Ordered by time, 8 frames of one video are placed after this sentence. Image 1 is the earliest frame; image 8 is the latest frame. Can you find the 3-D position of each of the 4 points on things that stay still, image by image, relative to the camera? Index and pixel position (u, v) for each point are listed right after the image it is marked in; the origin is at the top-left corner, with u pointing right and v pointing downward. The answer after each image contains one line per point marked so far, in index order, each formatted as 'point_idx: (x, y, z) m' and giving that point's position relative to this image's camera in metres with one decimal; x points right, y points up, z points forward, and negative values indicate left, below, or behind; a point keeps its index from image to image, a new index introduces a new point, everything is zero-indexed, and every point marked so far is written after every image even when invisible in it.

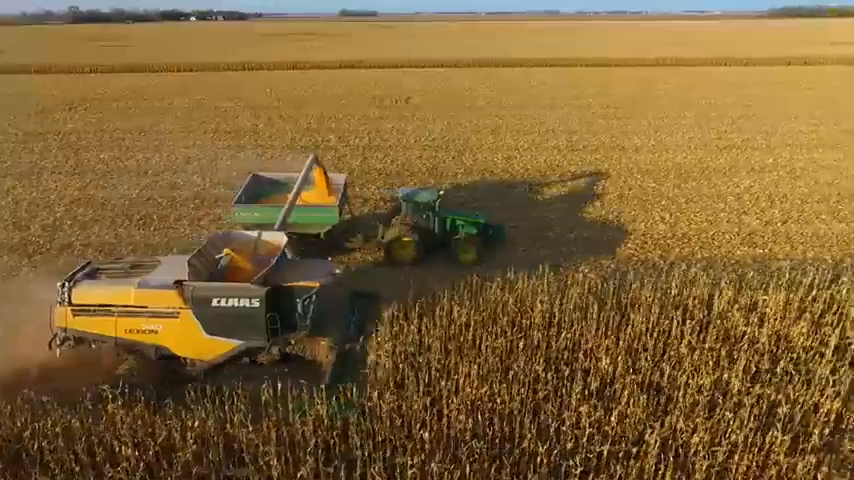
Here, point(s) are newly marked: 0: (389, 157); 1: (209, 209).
0: (-1.3, +3.1, +19.1) m
1: (-5.9, +0.9, +14.3) m
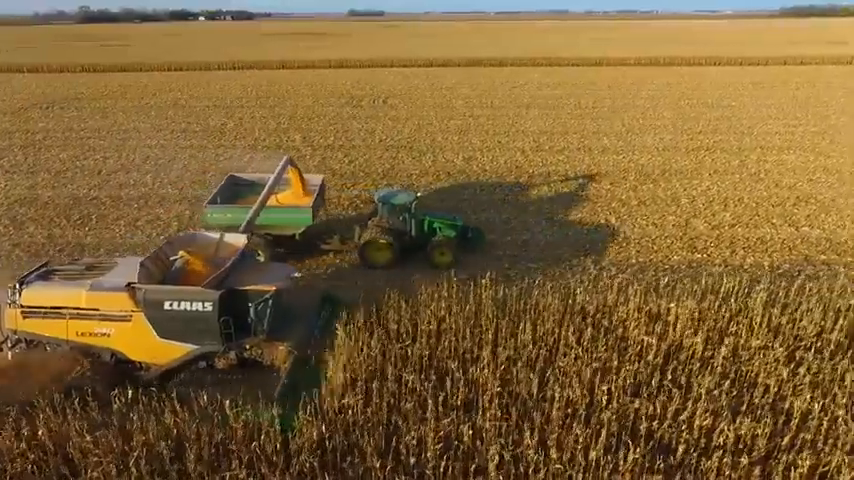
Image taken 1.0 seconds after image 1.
0: (-2.8, +3.1, +18.8) m
1: (-7.5, +0.8, +14.2) m
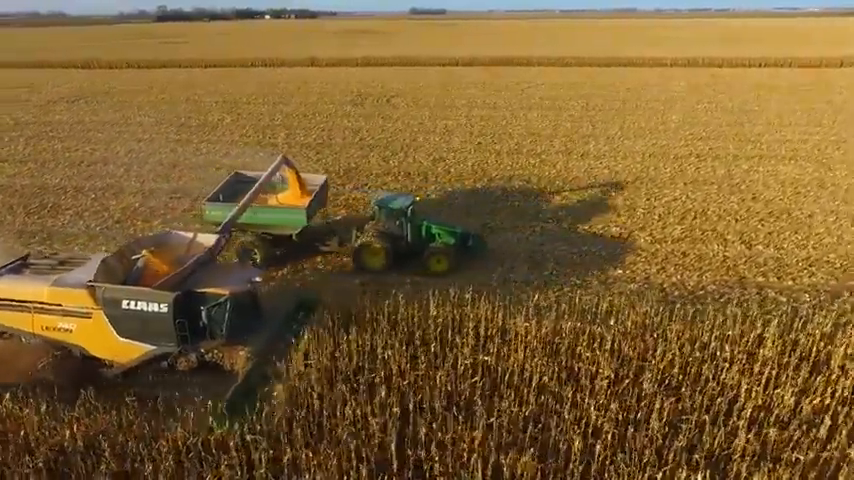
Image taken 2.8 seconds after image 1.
0: (-3.8, +3.1, +18.9) m
1: (-9.1, +1.1, +14.7) m
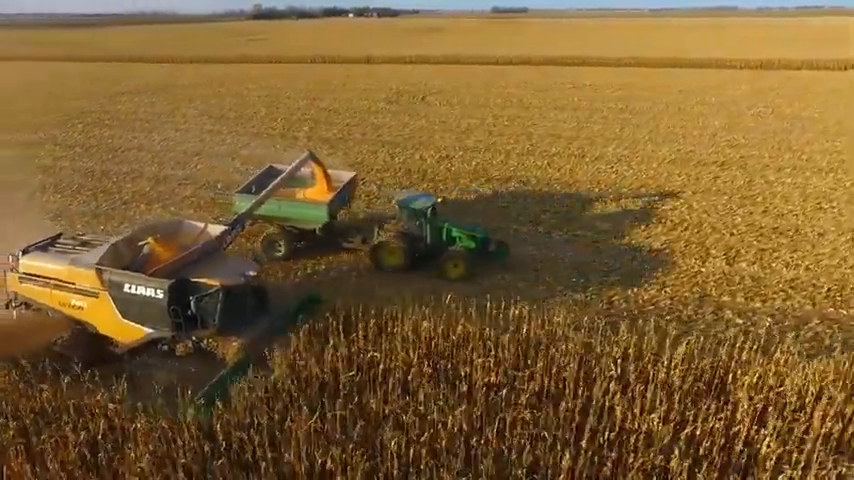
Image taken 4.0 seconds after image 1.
0: (-3.5, +3.4, +19.4) m
1: (-9.3, +1.7, +16.0) m
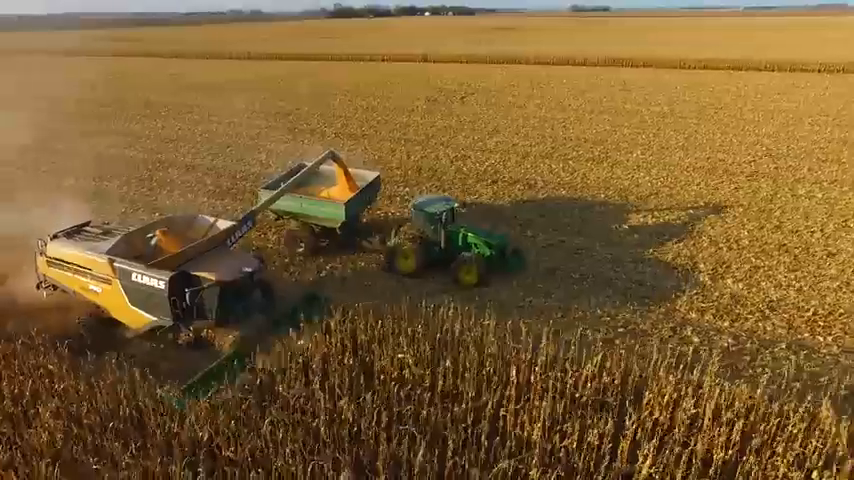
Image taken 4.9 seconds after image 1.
0: (-2.7, +3.7, +20.0) m
1: (-9.0, +2.3, +17.4) m
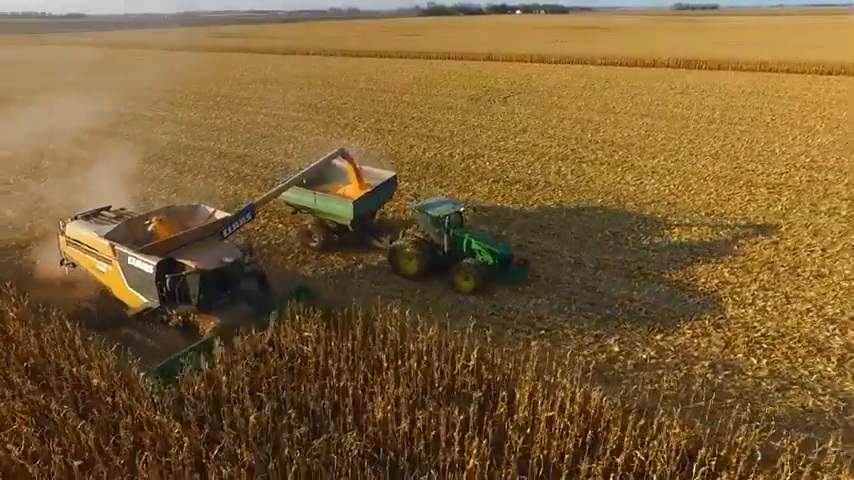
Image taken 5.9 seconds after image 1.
0: (-1.9, +4.0, +20.6) m
1: (-8.6, +3.0, +19.0) m
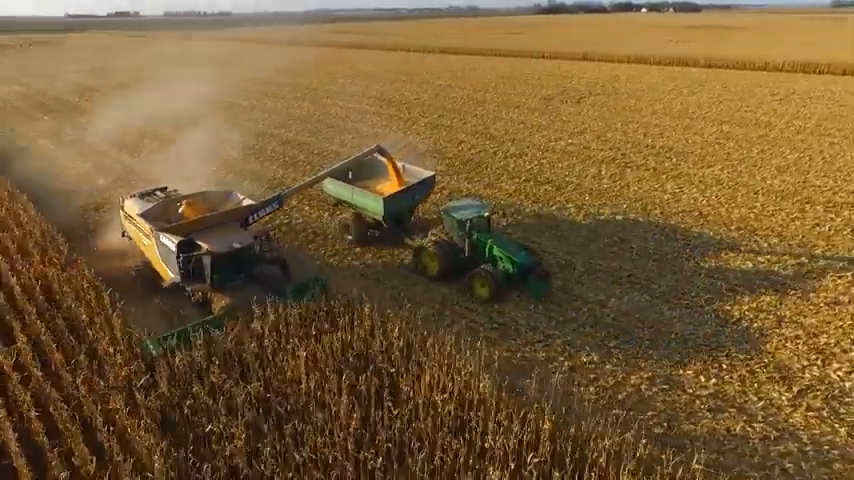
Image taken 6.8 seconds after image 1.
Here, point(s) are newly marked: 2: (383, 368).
0: (+0.3, +4.3, +21.2) m
1: (-6.7, +3.9, +20.9) m
2: (-0.5, -1.7, +6.7) m
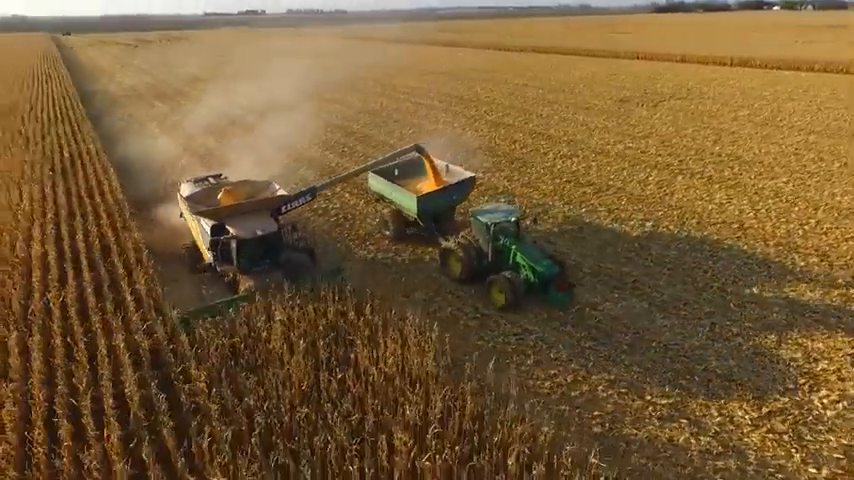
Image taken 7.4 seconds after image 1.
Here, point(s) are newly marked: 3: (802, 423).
0: (+2.6, +4.4, +21.4) m
1: (-4.3, +4.6, +22.3) m
2: (-1.1, -1.5, +7.3) m
3: (+4.7, -2.3, +6.5) m
